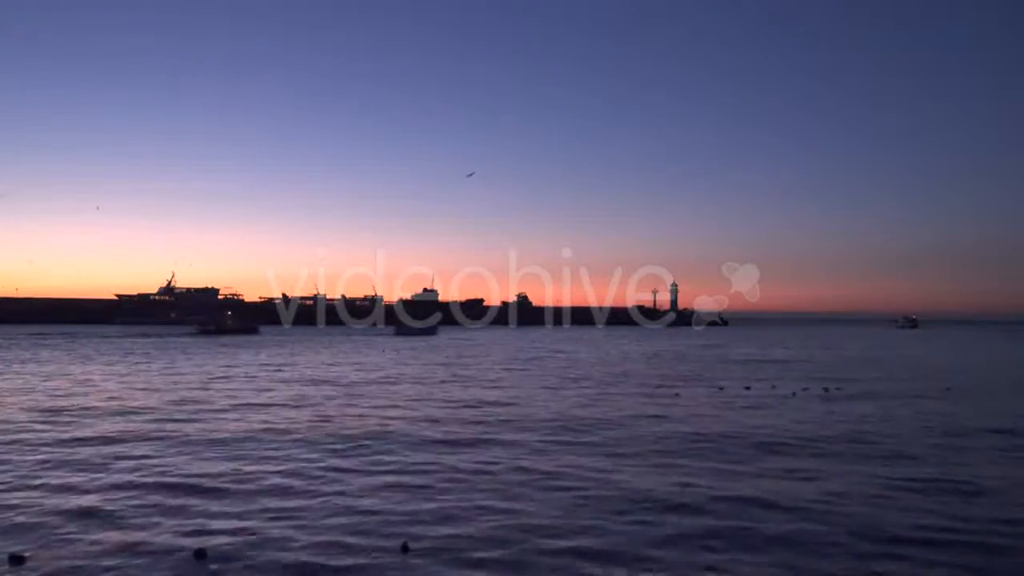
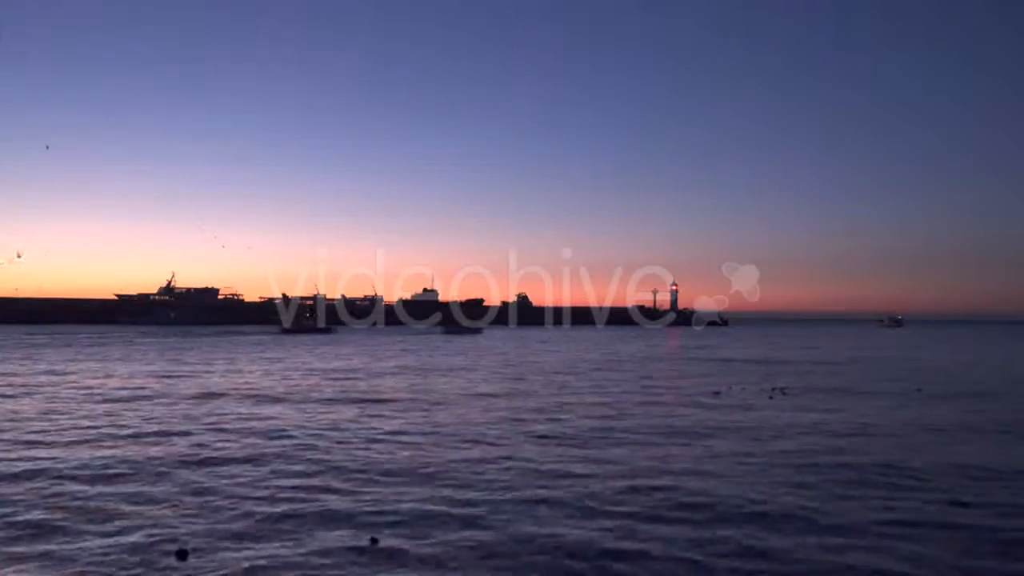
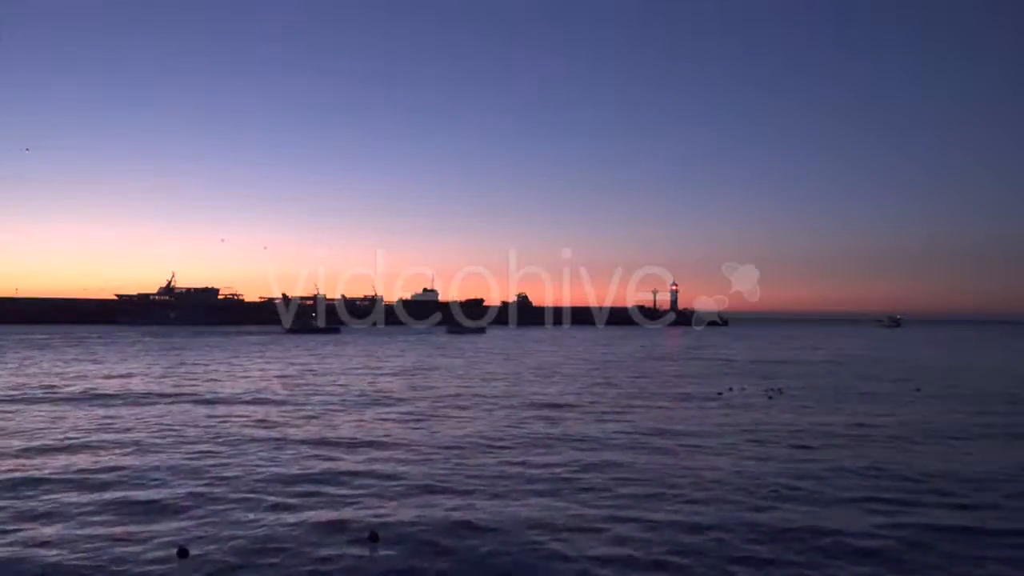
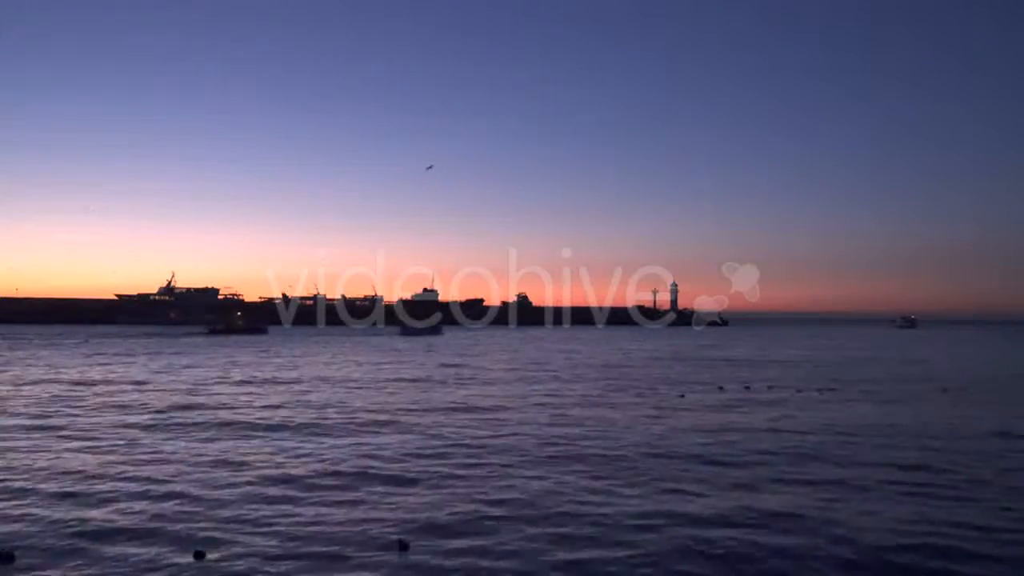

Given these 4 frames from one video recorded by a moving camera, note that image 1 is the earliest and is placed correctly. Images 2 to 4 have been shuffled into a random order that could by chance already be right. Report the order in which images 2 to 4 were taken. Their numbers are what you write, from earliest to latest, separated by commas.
4, 2, 3
